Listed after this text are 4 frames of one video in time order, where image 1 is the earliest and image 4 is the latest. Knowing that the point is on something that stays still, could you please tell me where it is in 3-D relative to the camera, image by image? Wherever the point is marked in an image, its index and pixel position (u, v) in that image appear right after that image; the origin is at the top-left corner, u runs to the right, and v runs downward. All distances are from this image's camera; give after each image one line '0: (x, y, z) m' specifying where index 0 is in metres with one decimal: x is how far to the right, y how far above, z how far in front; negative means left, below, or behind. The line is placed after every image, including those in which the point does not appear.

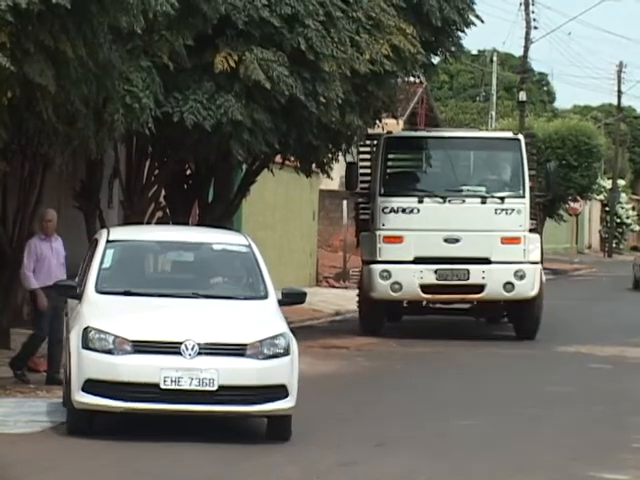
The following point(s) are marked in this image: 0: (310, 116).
0: (-0.1, +0.9, +16.2) m
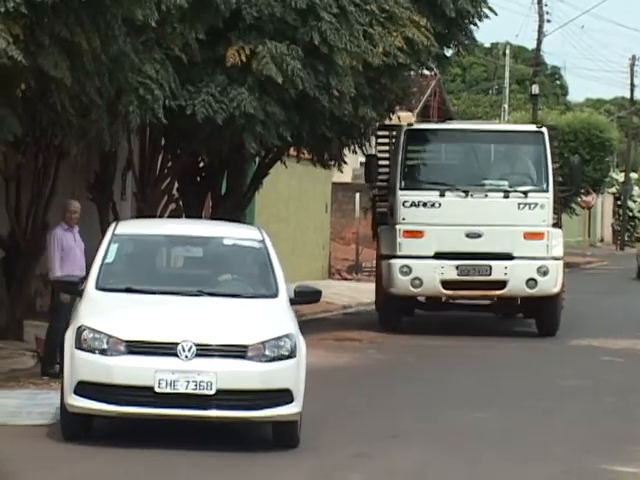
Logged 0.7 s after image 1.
0: (0.0, +1.0, +16.3) m
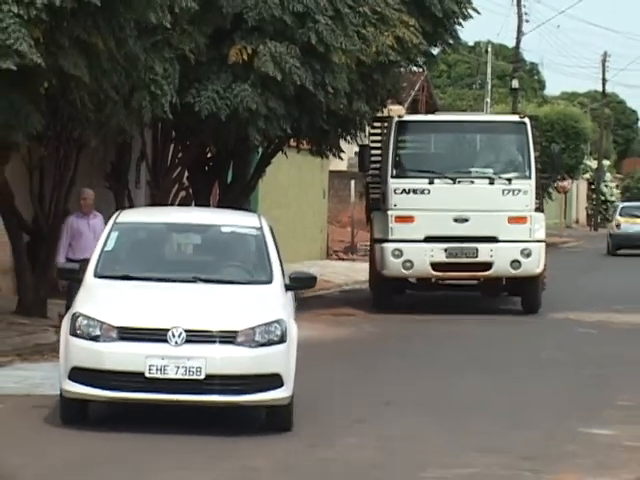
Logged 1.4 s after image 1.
0: (0.0, +1.1, +17.3) m
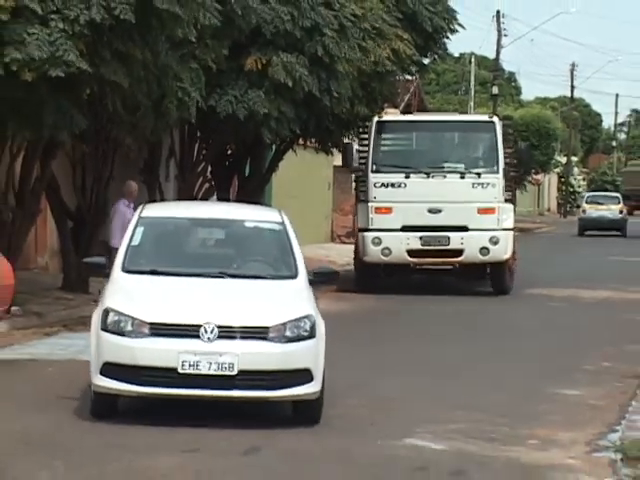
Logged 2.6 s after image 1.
0: (+0.1, +1.2, +19.2) m
